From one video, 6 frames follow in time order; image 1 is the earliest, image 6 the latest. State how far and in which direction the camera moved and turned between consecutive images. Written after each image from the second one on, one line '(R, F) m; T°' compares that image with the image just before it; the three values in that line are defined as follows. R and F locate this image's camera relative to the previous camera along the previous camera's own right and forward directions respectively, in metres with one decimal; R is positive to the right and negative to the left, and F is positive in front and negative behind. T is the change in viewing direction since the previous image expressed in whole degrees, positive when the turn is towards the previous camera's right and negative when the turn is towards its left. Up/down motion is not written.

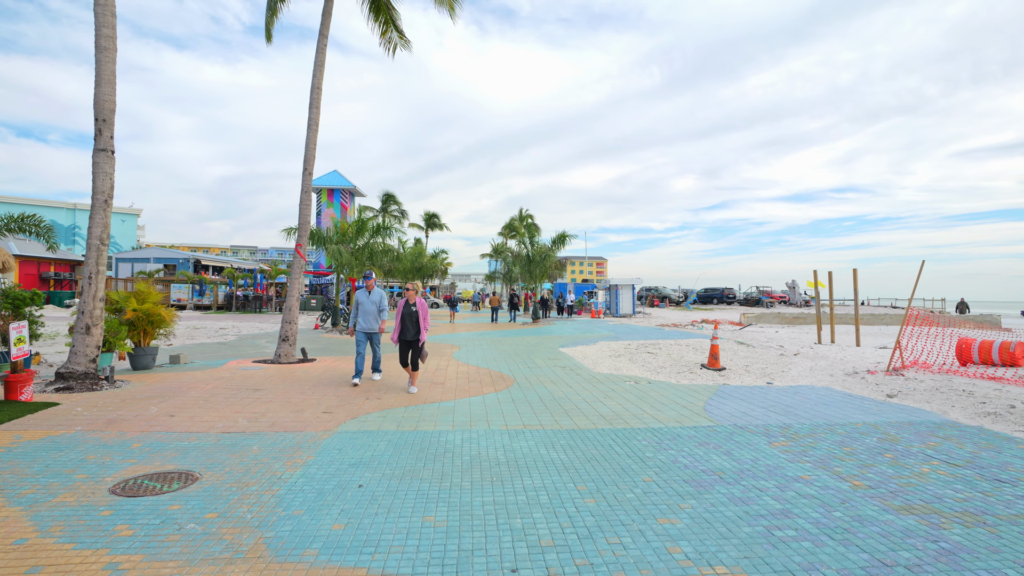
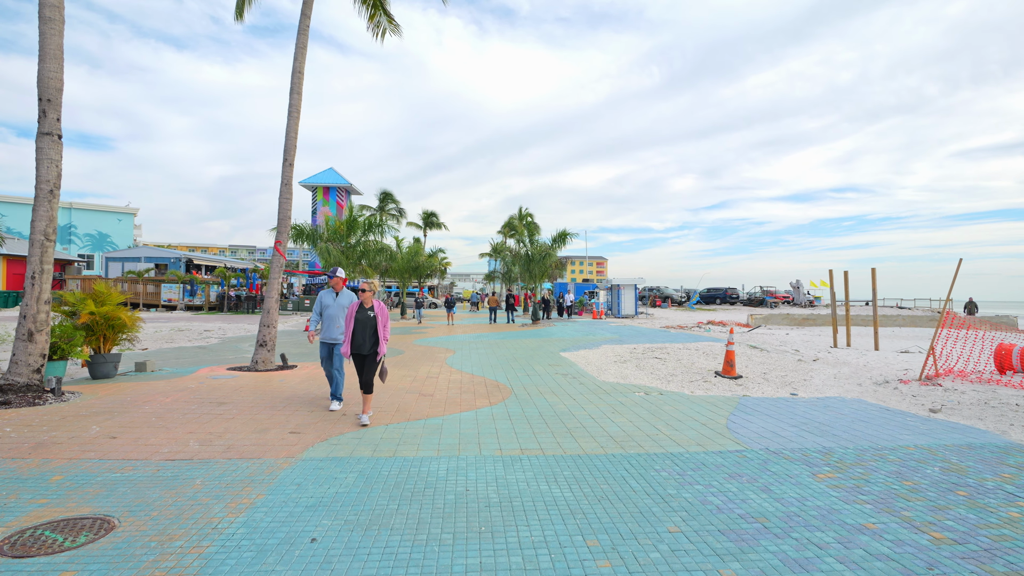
(0.0, +0.8) m; 0°
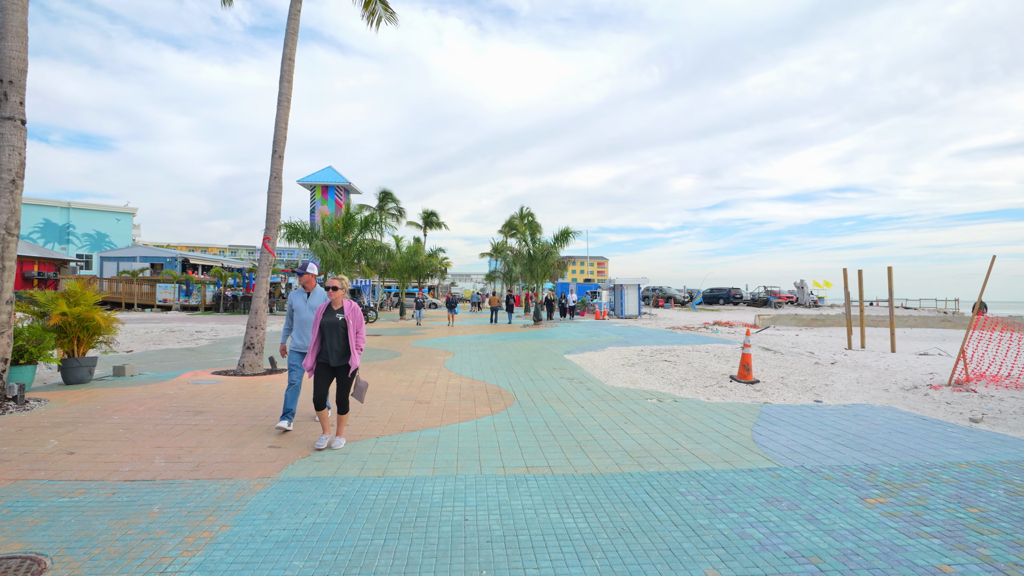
(0.0, +0.6) m; 0°
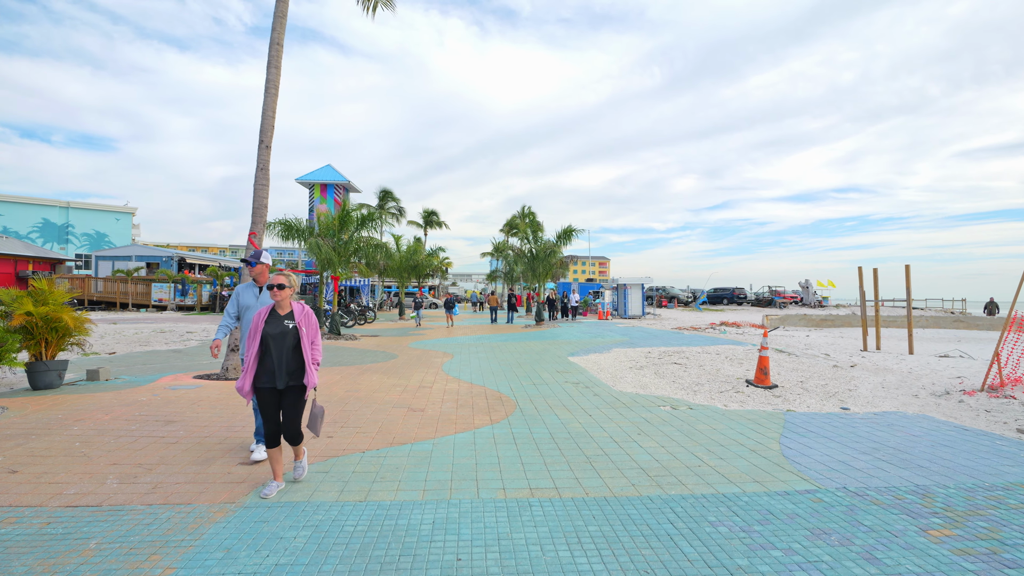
(0.0, +0.6) m; 0°
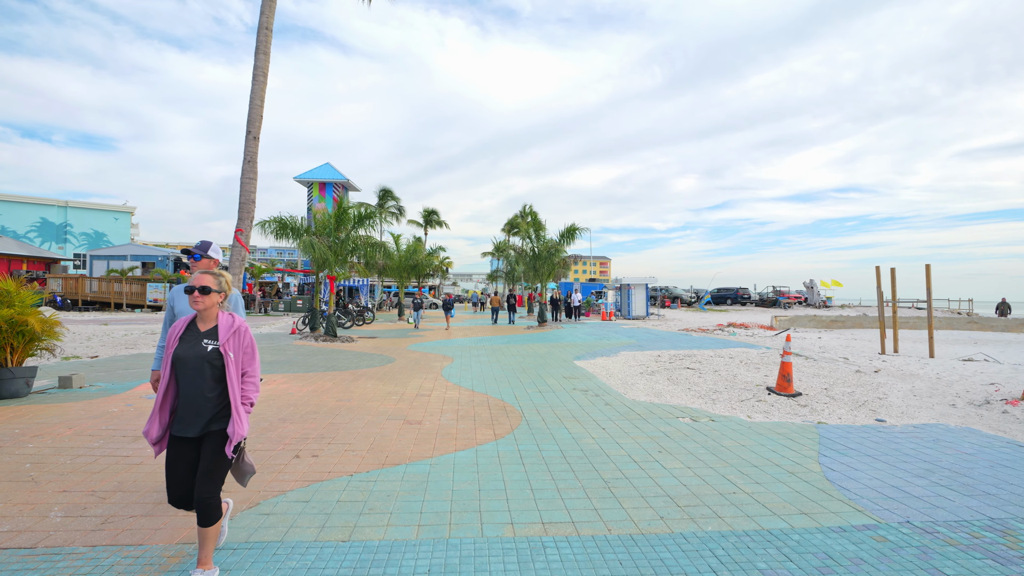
(-0.1, +0.6) m; 0°
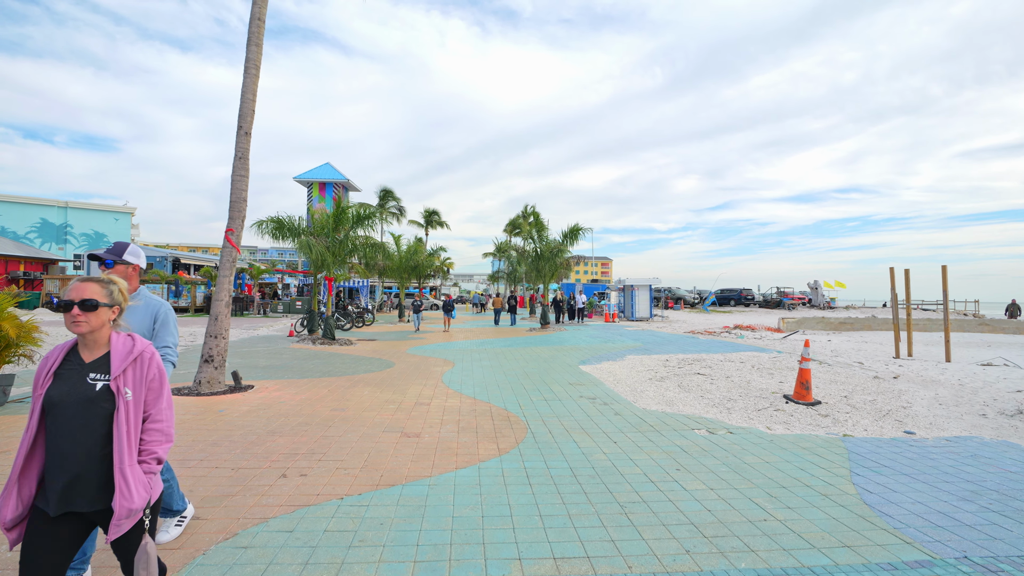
(0.0, +0.4) m; 0°
